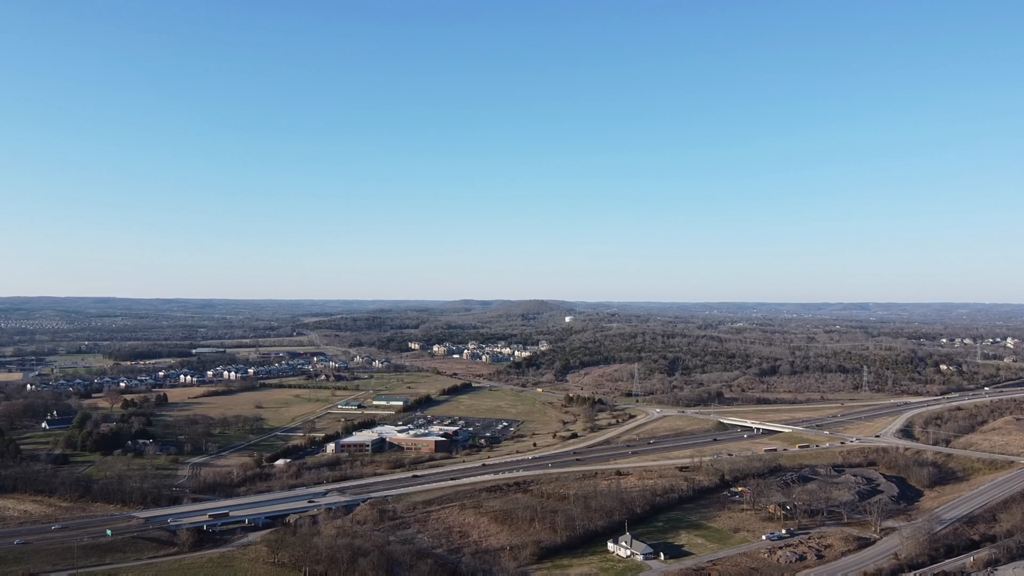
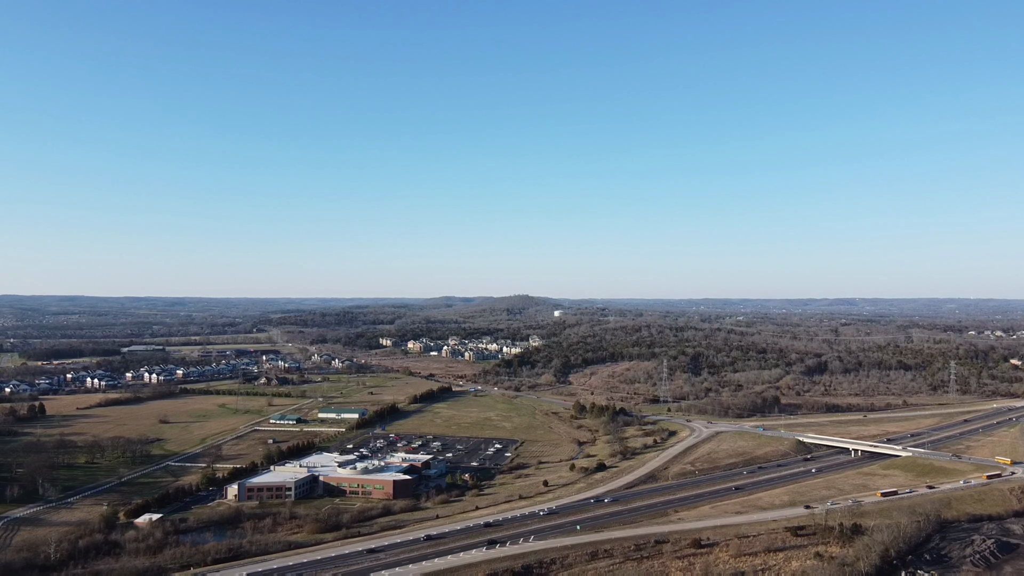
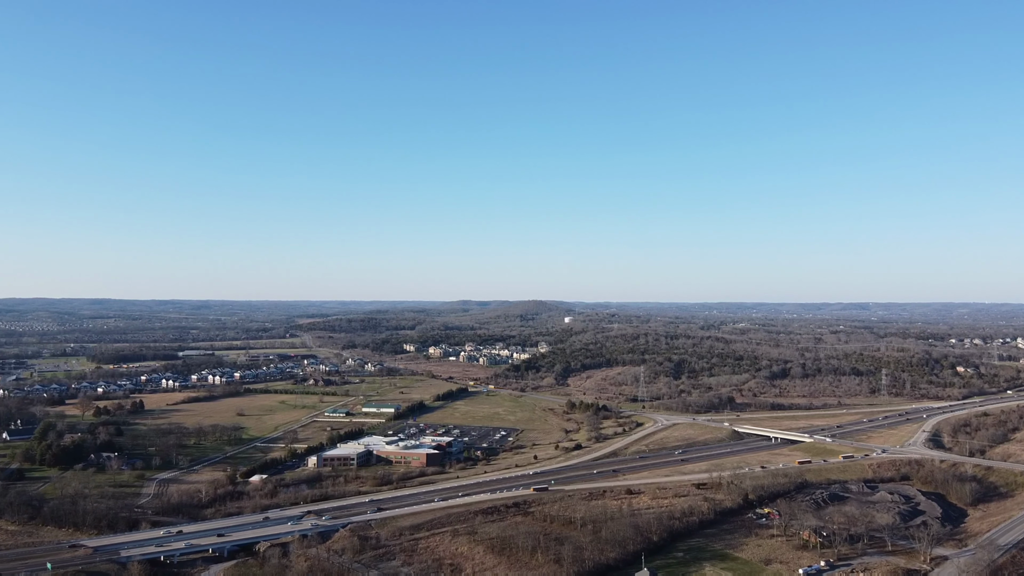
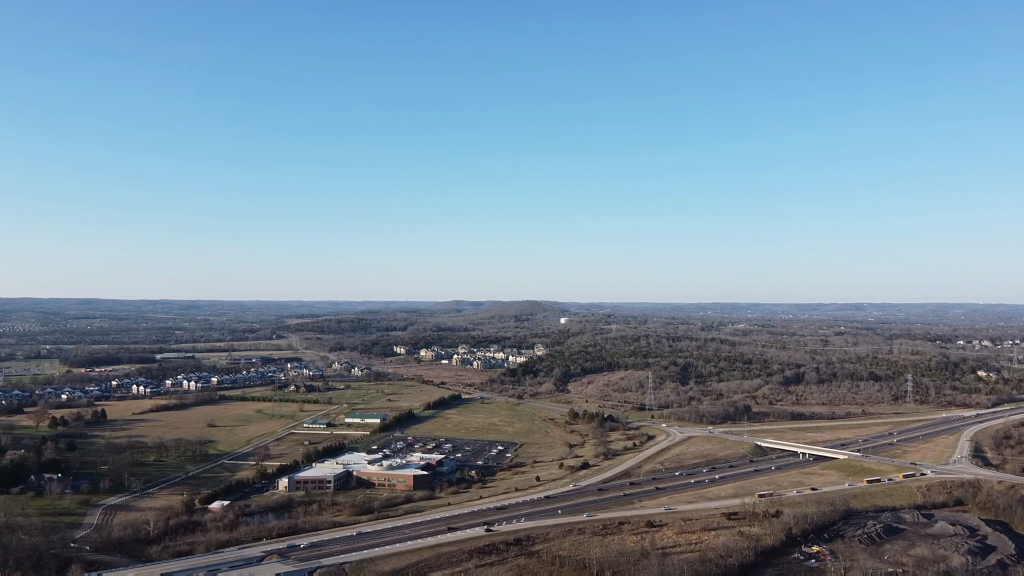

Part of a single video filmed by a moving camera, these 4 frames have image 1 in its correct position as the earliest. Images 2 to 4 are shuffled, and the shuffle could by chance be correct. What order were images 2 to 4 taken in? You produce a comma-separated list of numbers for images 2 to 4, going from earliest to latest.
3, 4, 2
